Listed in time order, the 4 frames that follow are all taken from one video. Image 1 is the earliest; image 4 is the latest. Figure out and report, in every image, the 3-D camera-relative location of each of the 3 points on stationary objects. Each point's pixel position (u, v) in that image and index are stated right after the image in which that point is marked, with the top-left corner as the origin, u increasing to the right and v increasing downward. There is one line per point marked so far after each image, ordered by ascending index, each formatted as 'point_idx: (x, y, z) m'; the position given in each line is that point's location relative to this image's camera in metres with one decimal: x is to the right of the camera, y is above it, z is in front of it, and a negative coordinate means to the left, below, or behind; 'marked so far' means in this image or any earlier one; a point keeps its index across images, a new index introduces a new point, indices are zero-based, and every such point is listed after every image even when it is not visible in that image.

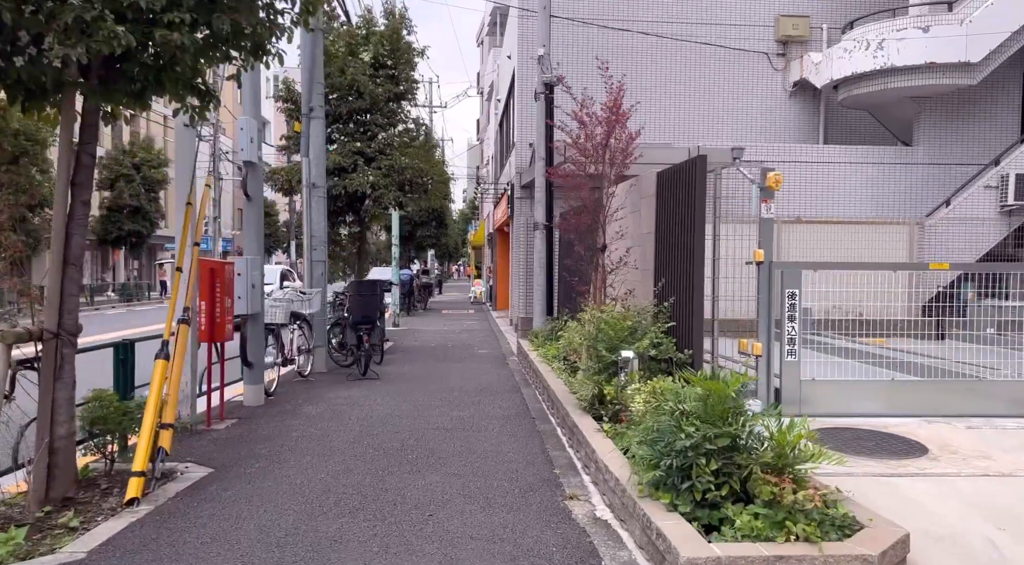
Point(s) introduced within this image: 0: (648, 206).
0: (+1.4, +0.8, +7.7) m
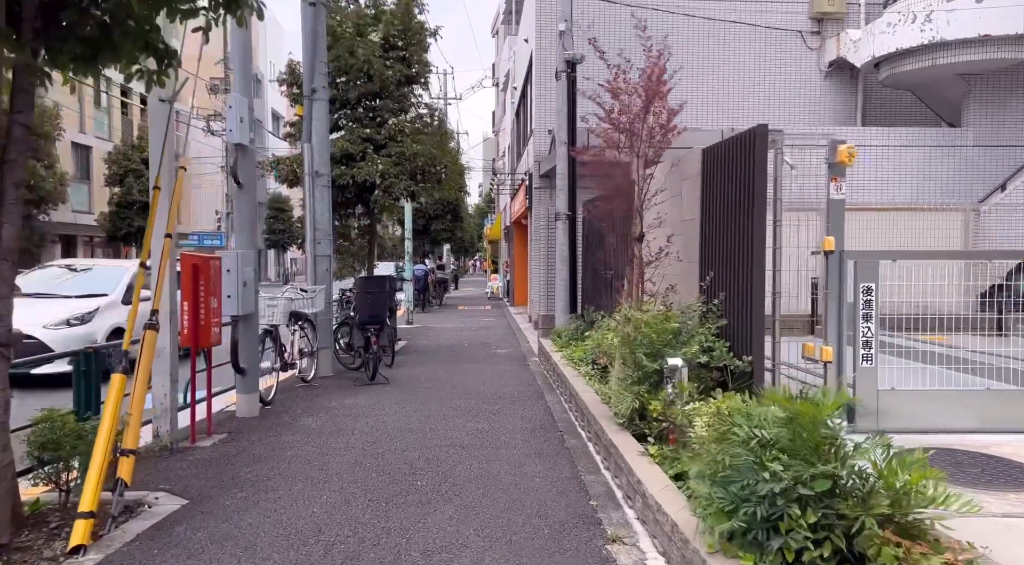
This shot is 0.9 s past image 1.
0: (+1.6, +0.8, +6.7) m
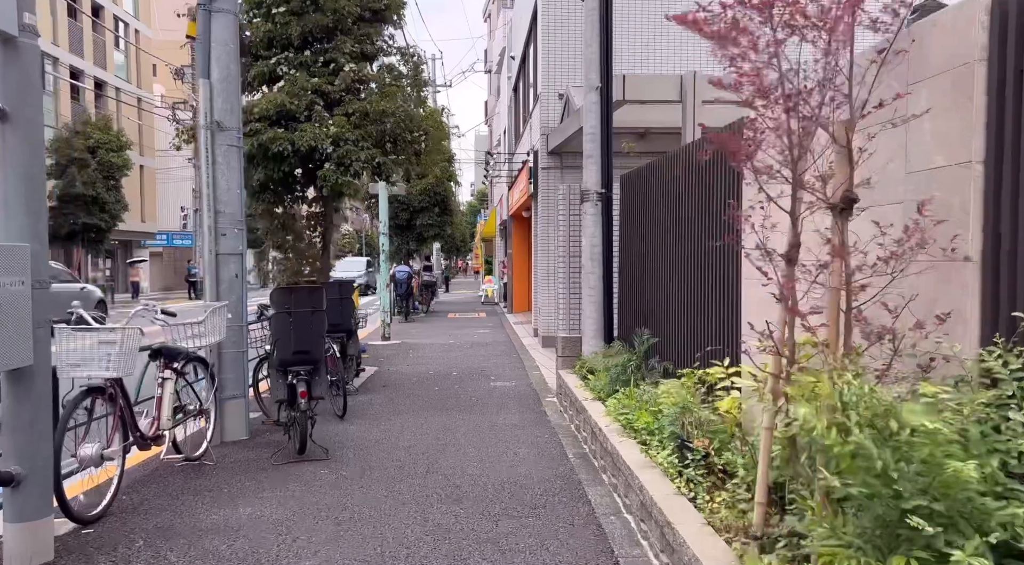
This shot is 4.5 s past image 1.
0: (+1.7, +0.7, +2.9) m
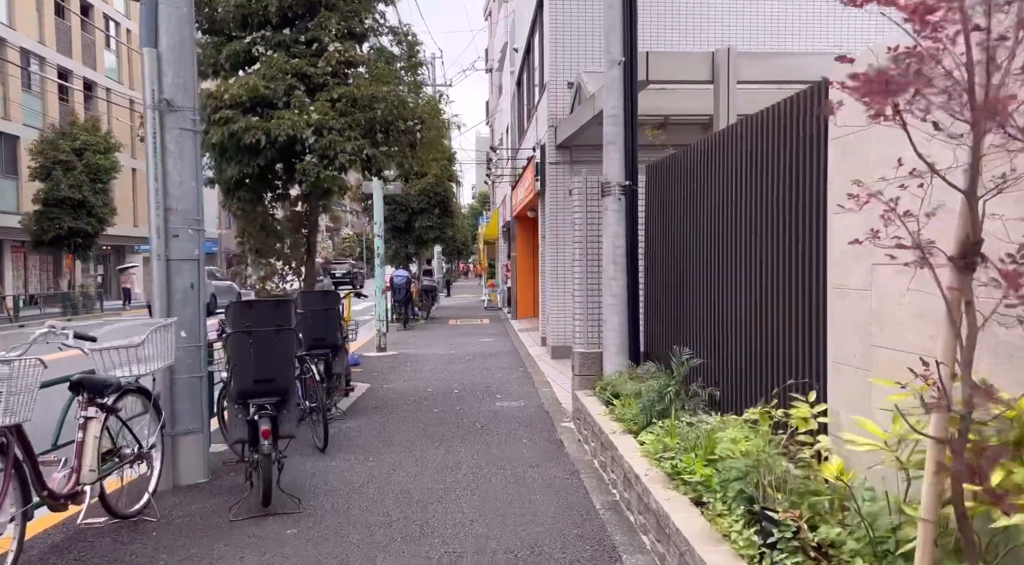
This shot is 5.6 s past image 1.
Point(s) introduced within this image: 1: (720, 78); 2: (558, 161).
0: (+1.8, +0.7, +1.8) m
1: (+2.2, +2.2, +8.1) m
2: (+0.7, +1.9, +11.6) m
